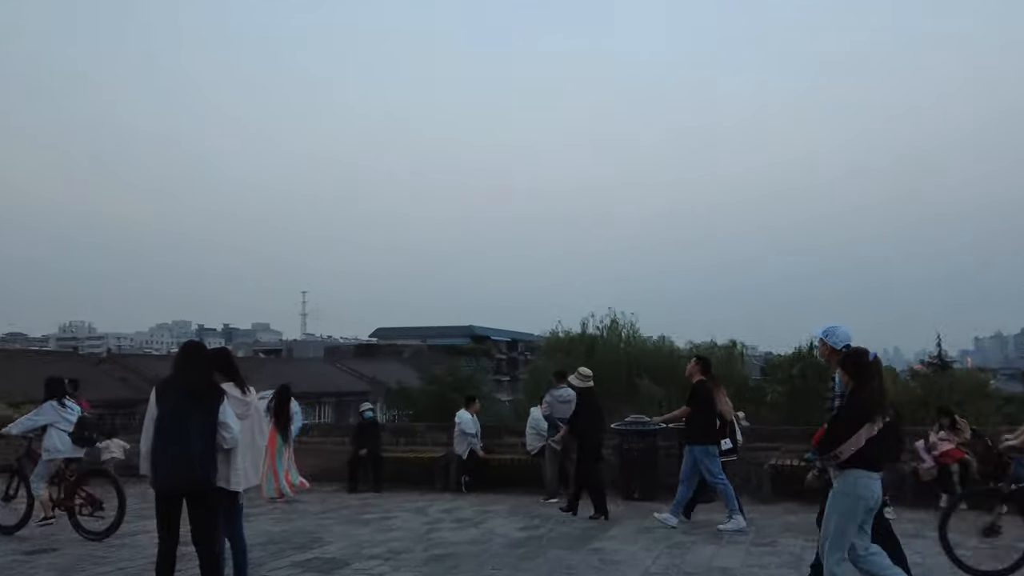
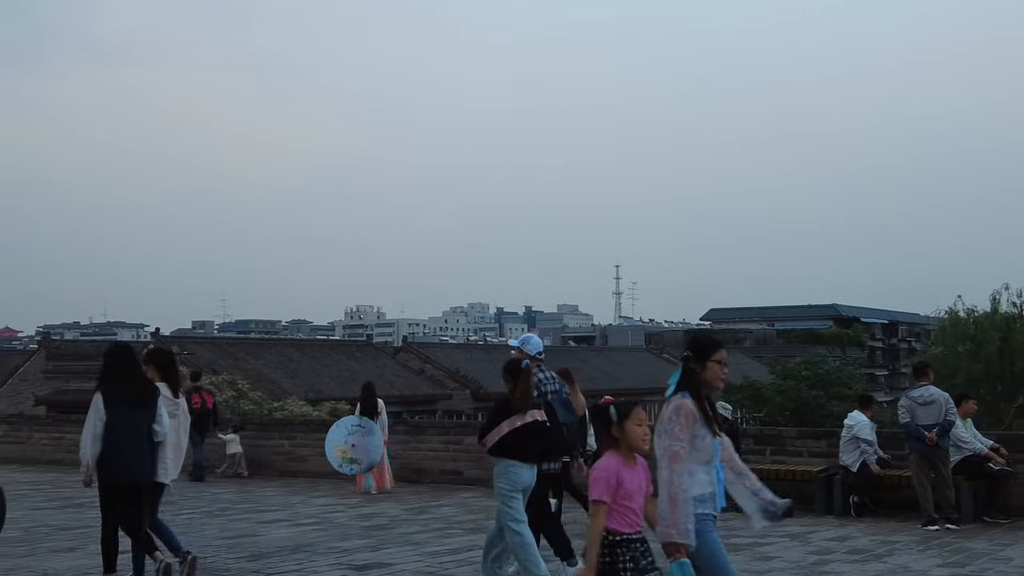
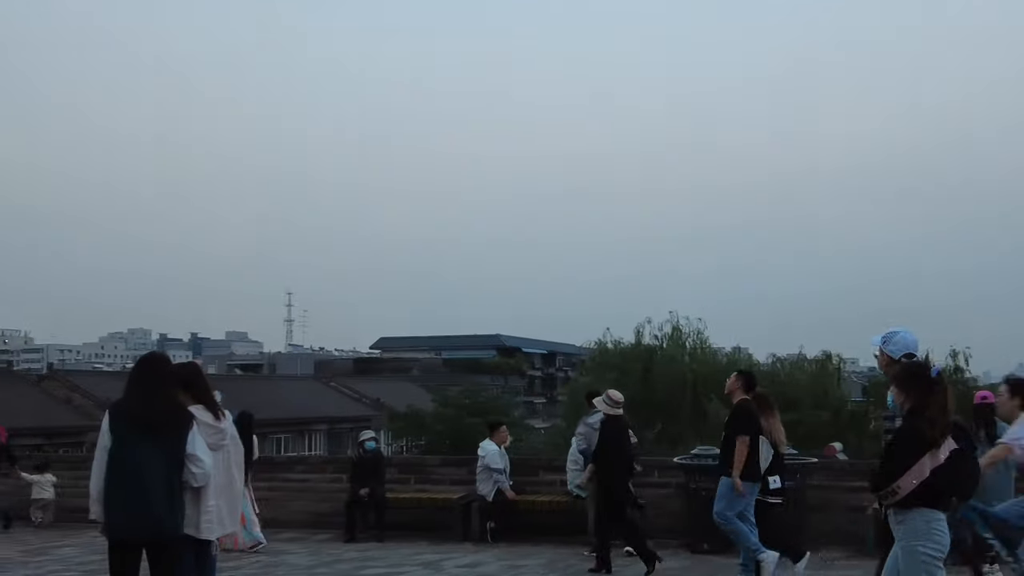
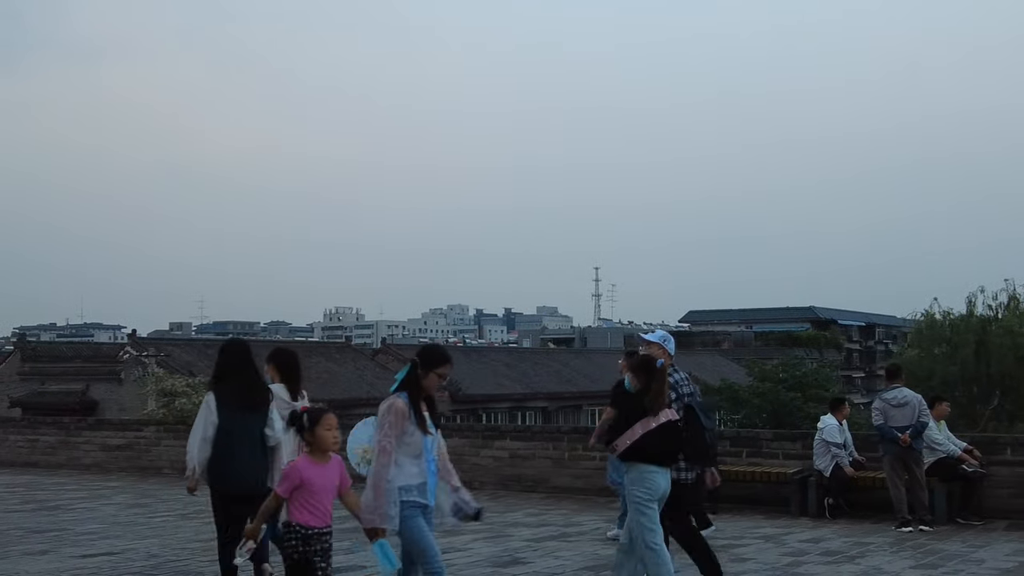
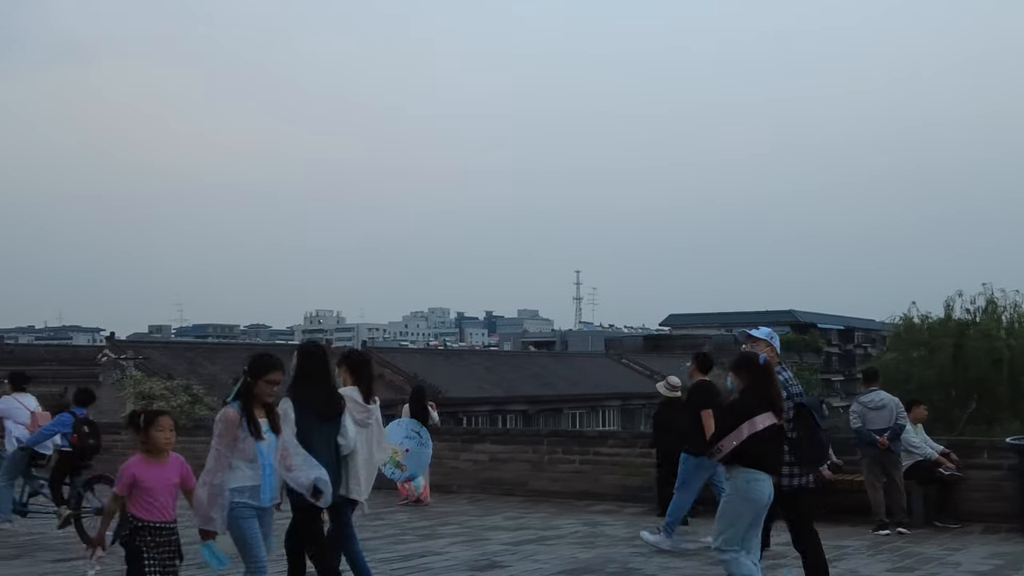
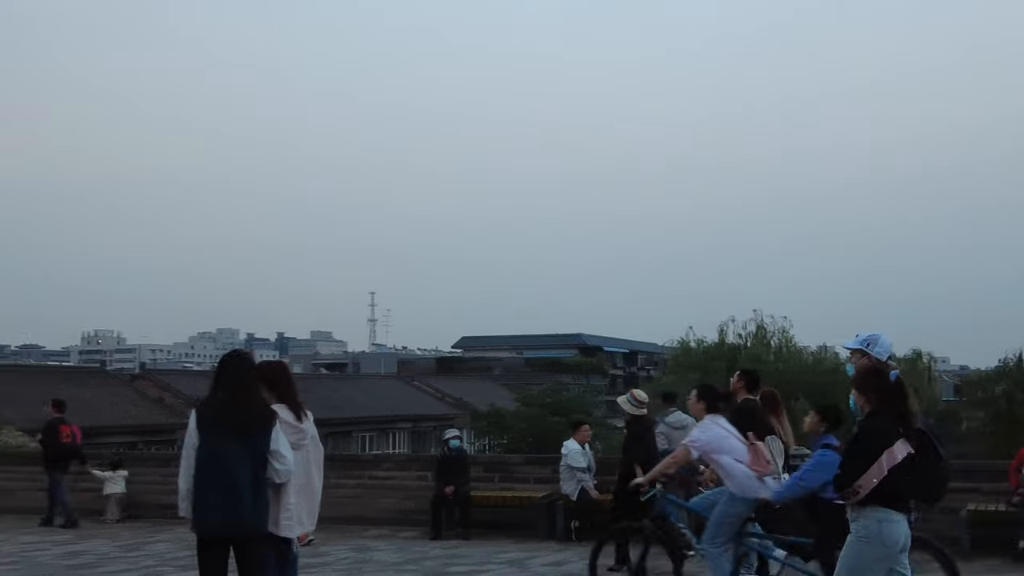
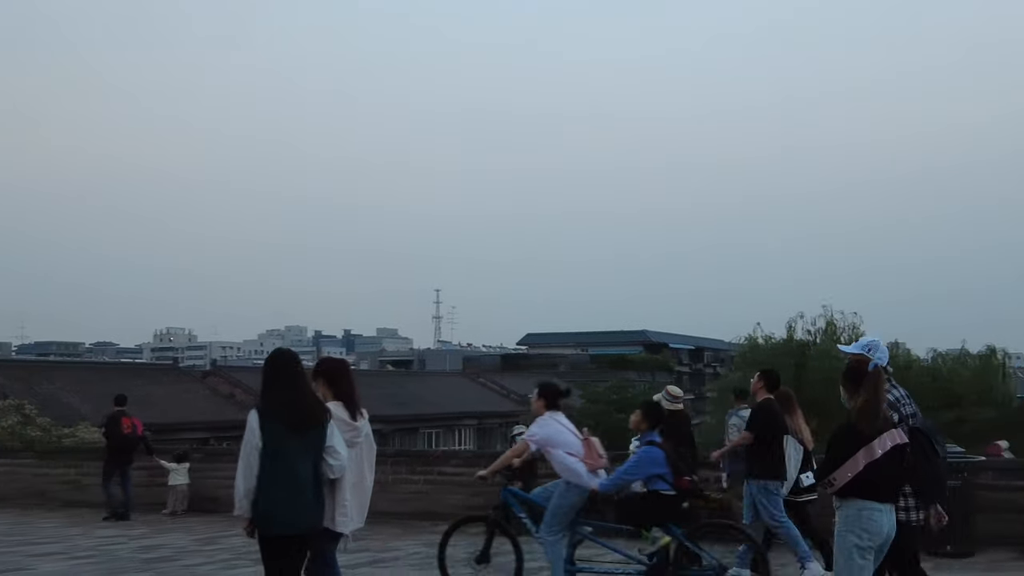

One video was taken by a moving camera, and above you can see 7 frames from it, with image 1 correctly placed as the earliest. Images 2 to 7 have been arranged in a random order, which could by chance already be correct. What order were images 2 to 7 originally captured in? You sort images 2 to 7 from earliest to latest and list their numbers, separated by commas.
3, 6, 7, 5, 4, 2
